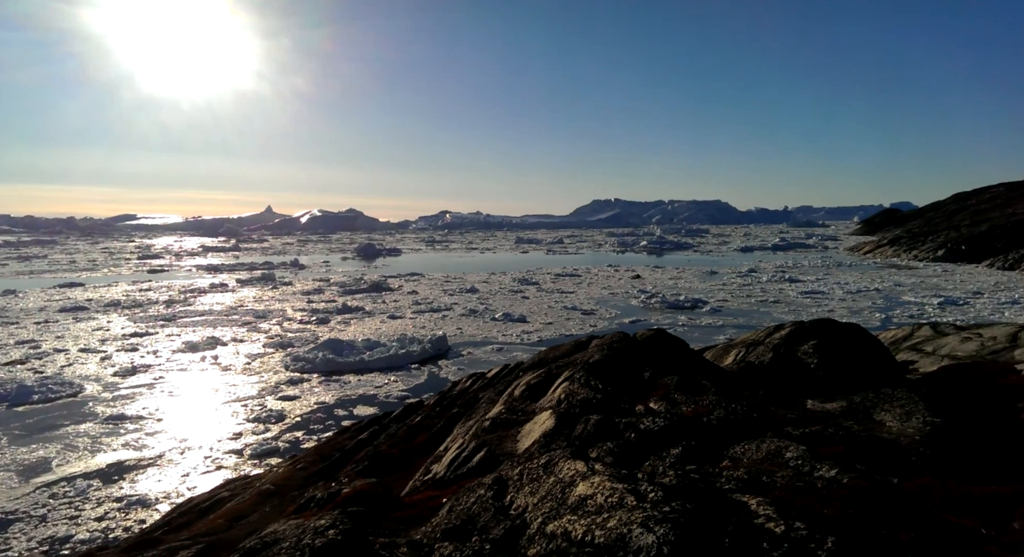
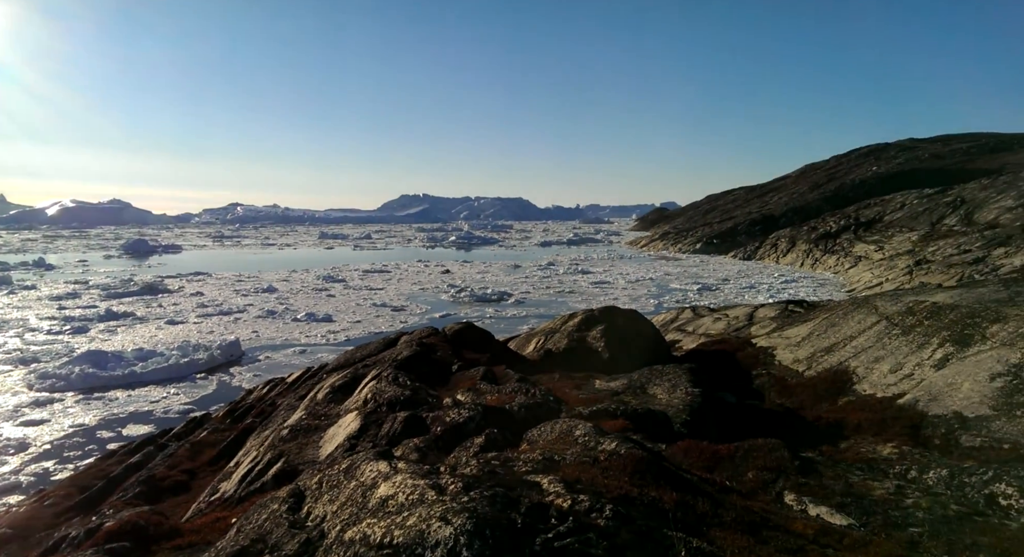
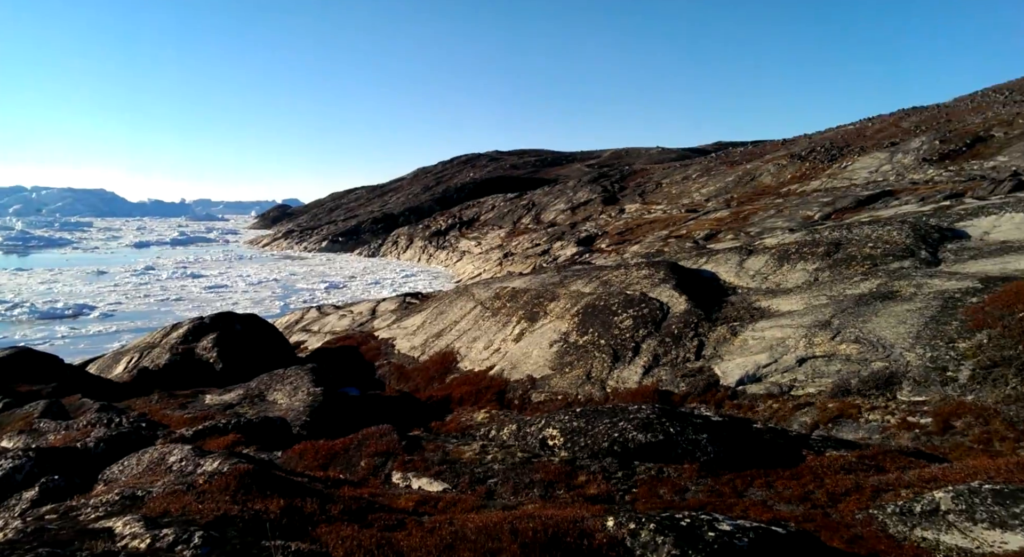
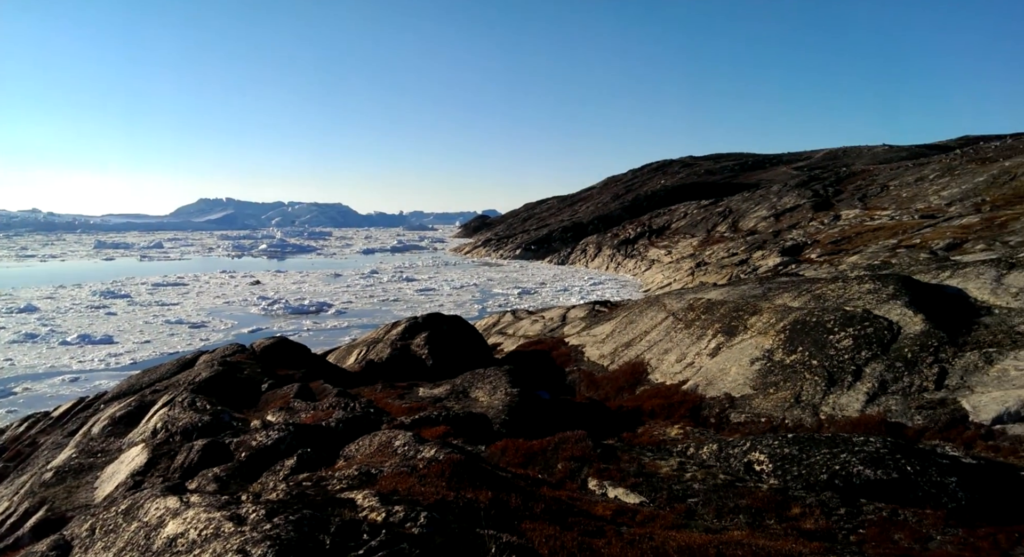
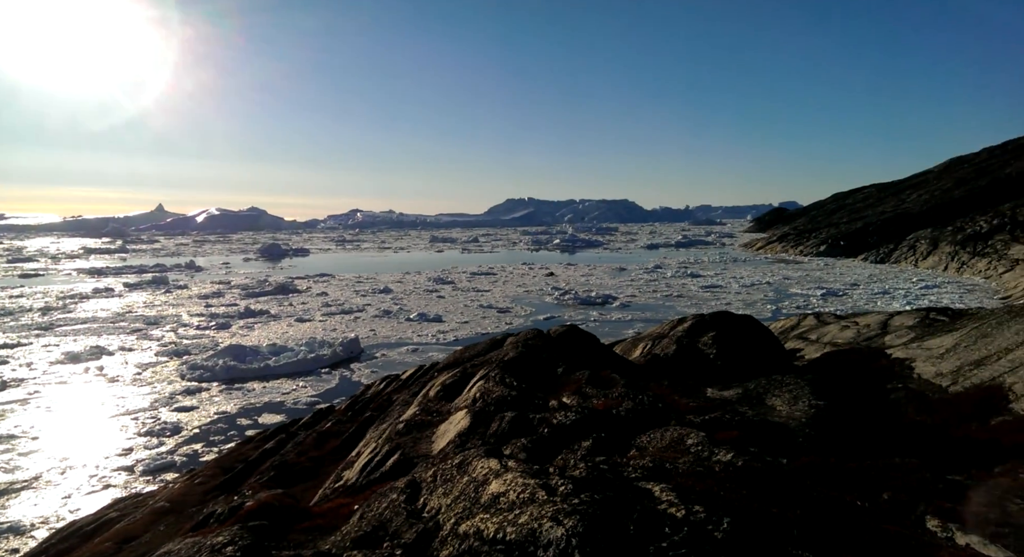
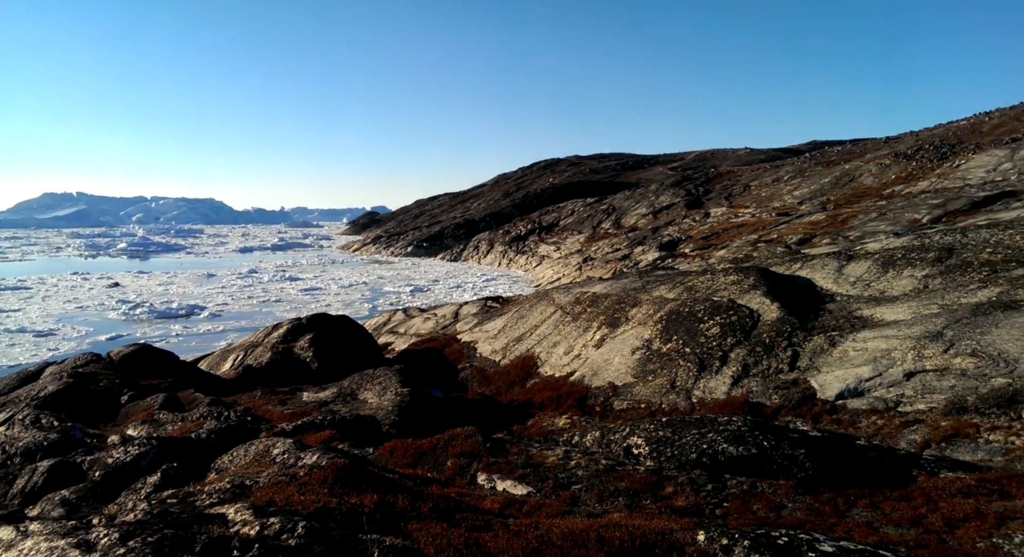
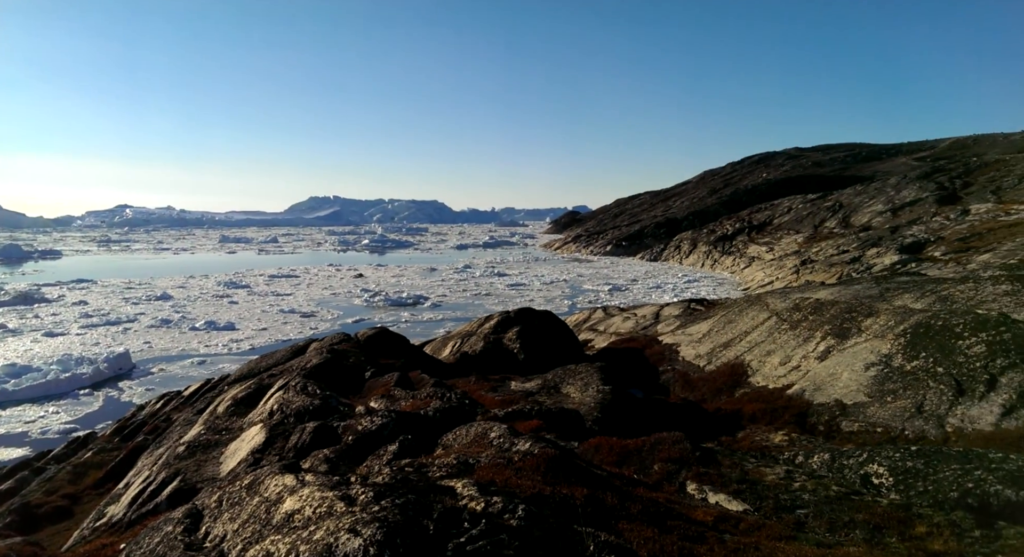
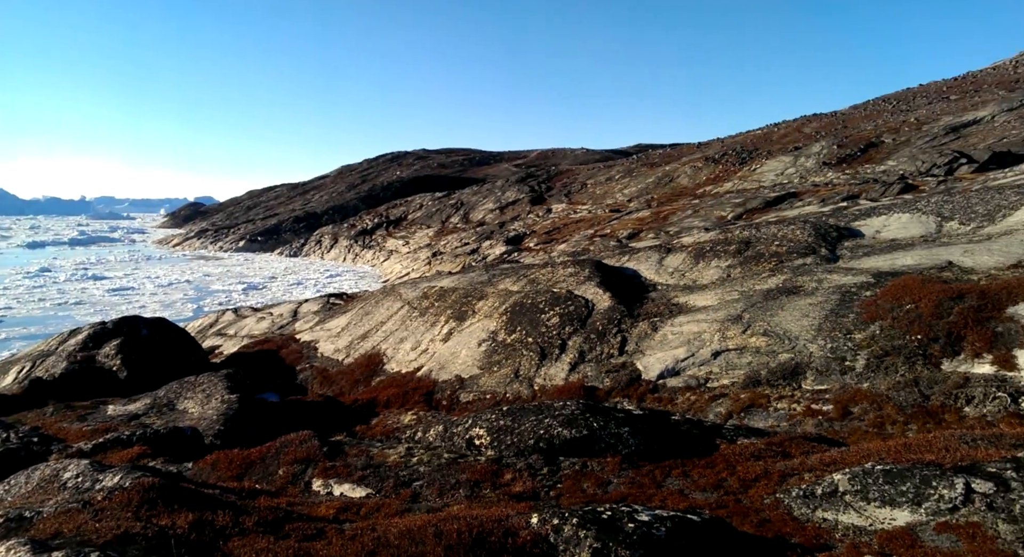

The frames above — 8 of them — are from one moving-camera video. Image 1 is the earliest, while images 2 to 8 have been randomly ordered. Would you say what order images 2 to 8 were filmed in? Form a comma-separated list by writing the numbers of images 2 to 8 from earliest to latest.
5, 2, 7, 4, 6, 3, 8
